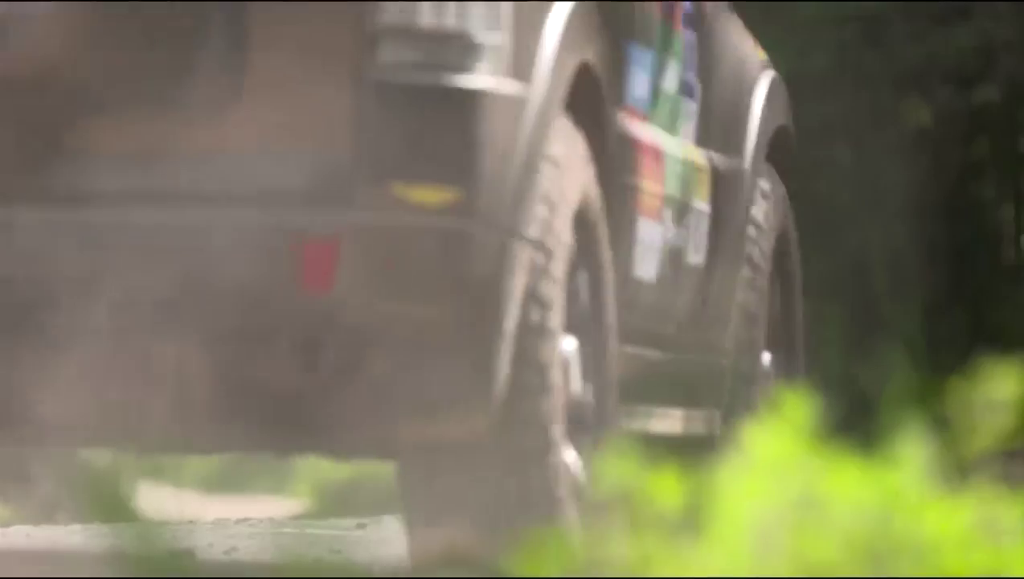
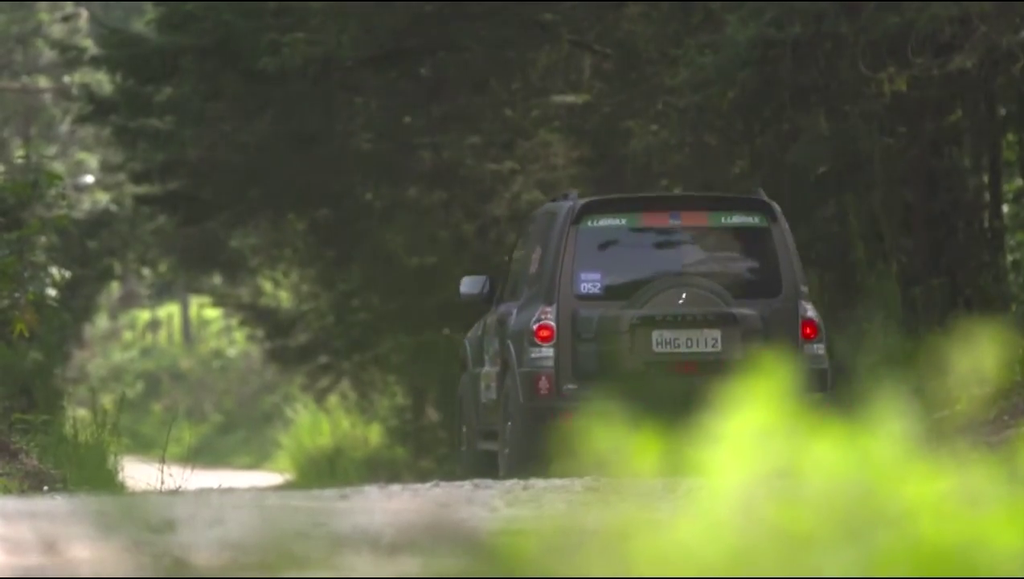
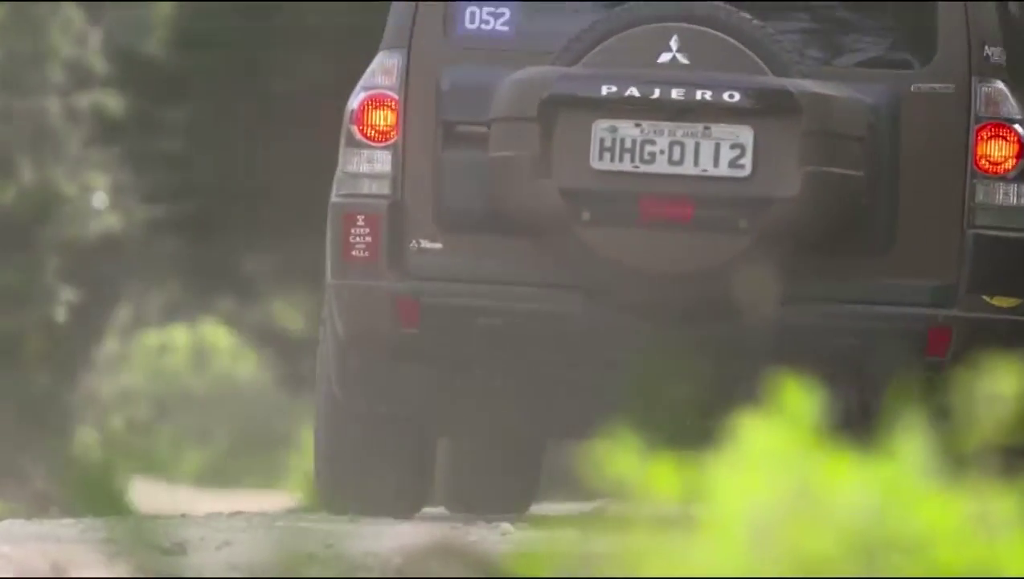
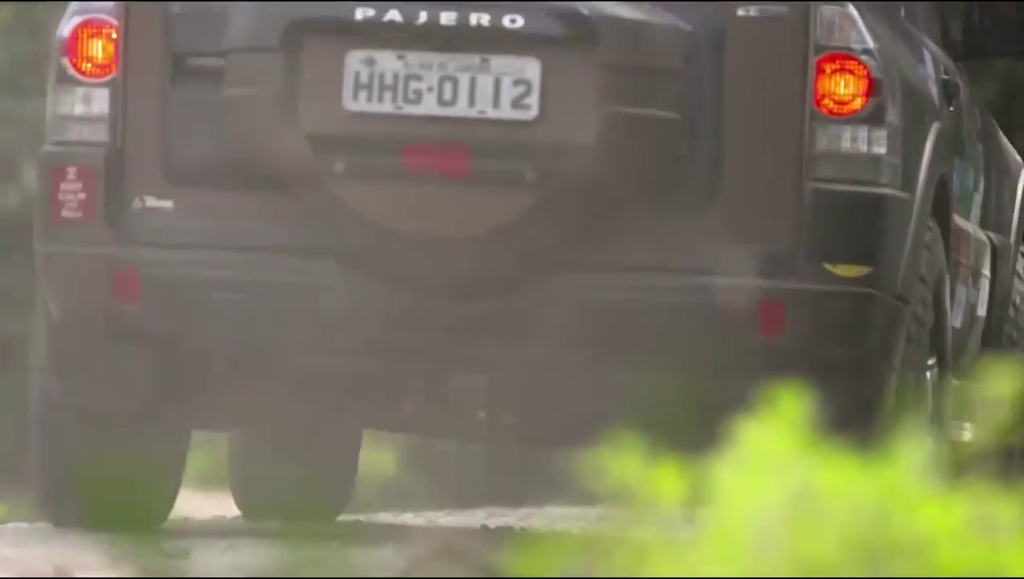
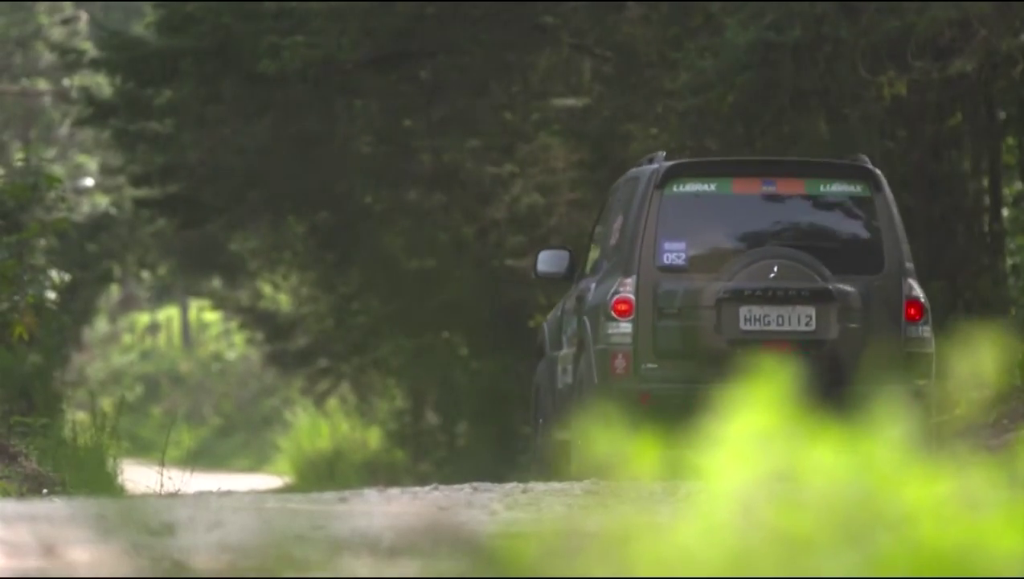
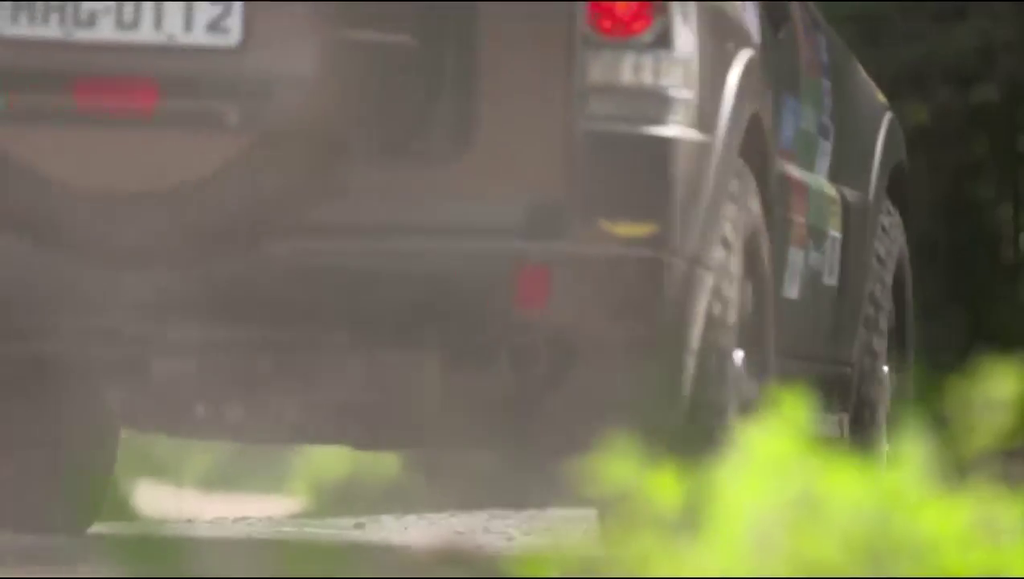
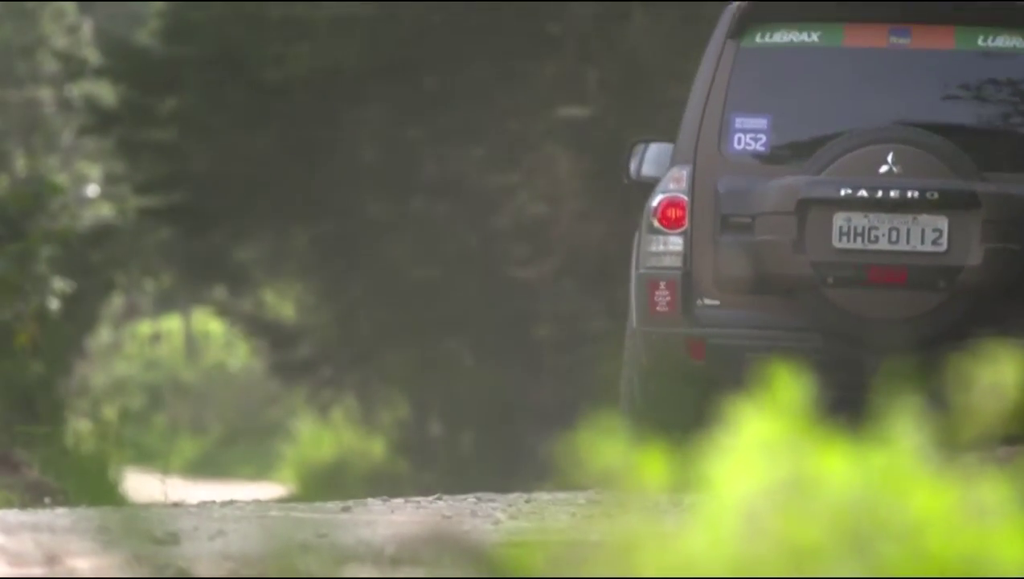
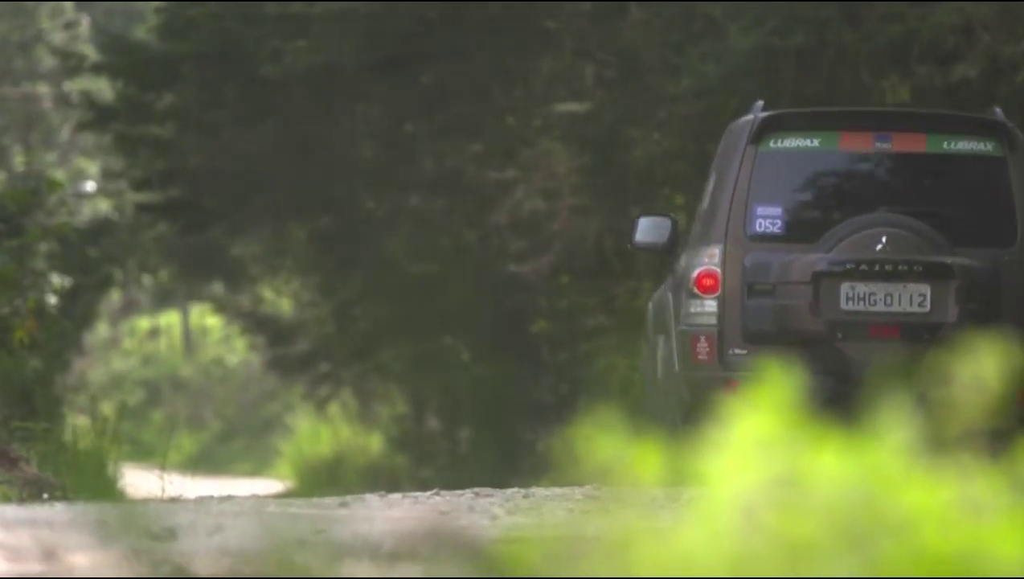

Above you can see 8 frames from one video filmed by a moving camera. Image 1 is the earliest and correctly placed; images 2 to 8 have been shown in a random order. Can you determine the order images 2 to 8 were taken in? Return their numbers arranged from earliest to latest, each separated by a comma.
6, 4, 3, 7, 8, 5, 2
